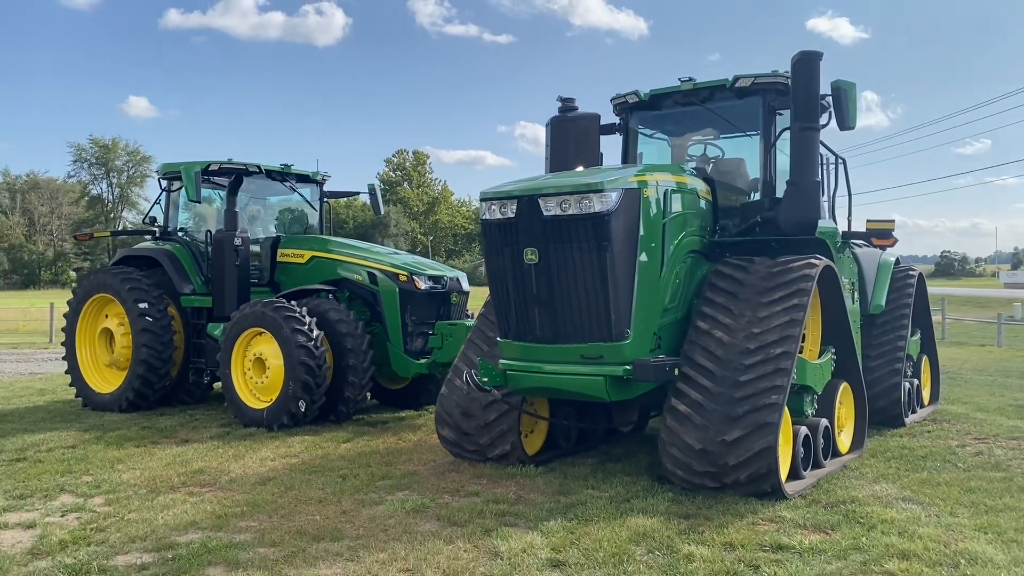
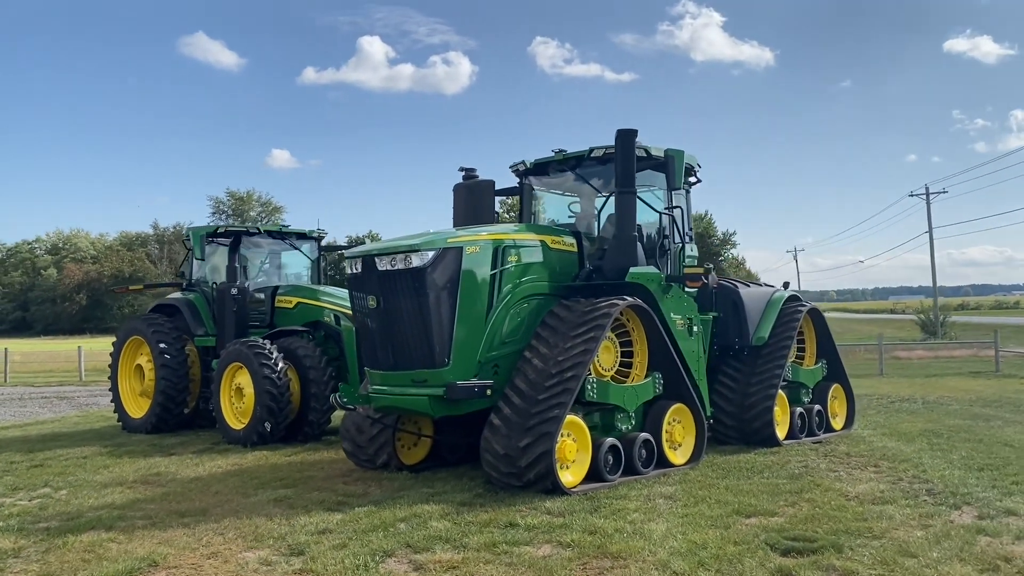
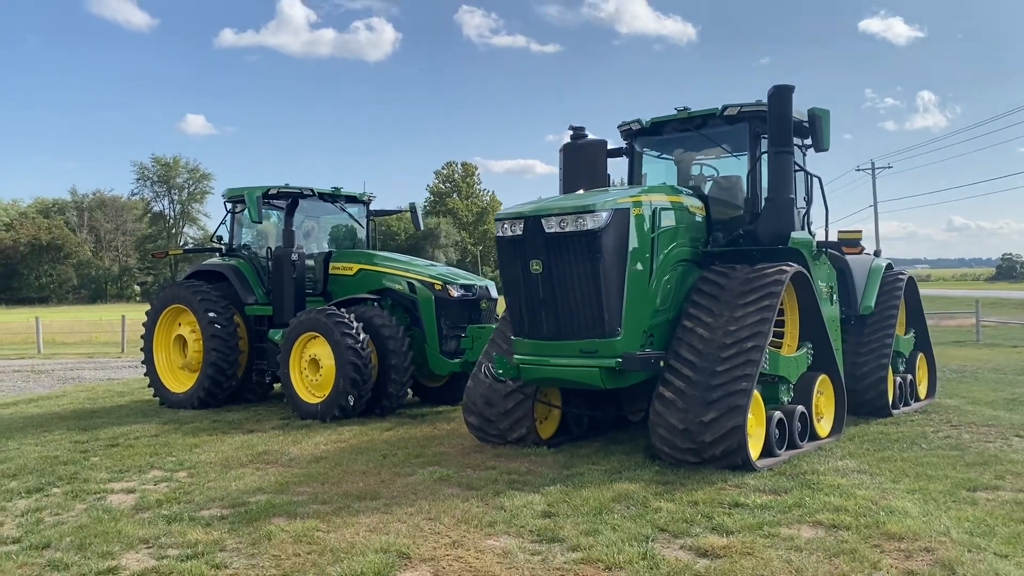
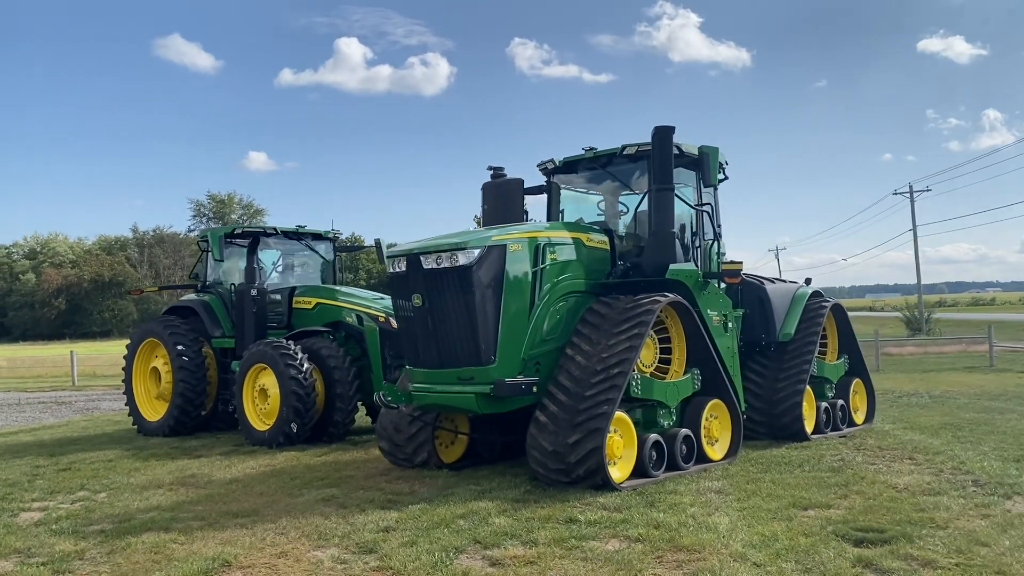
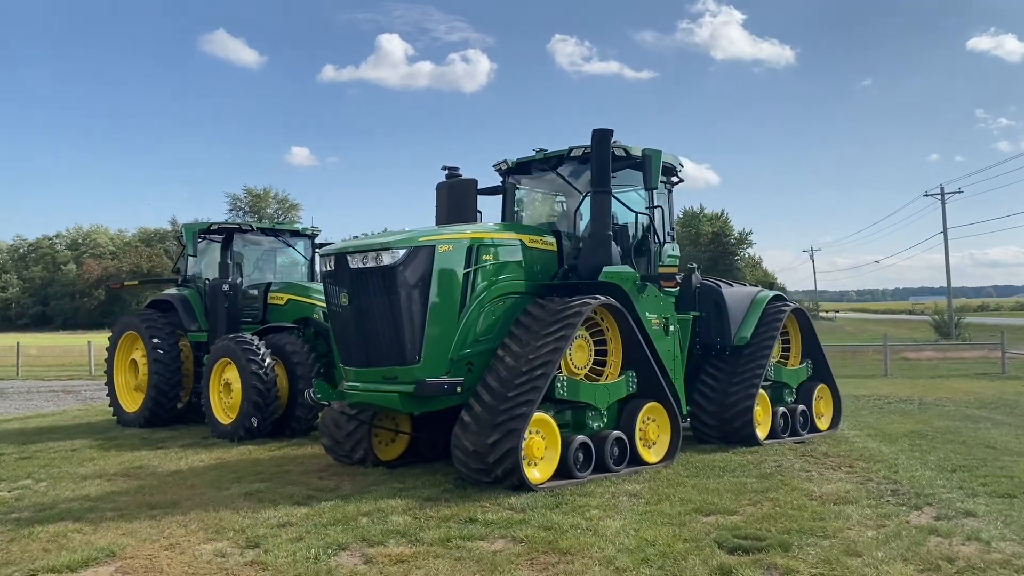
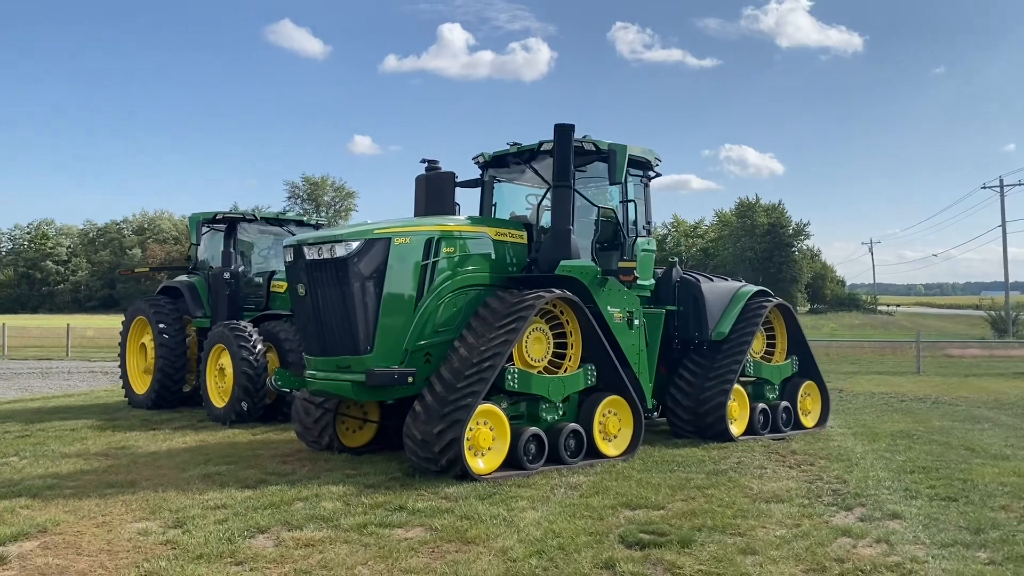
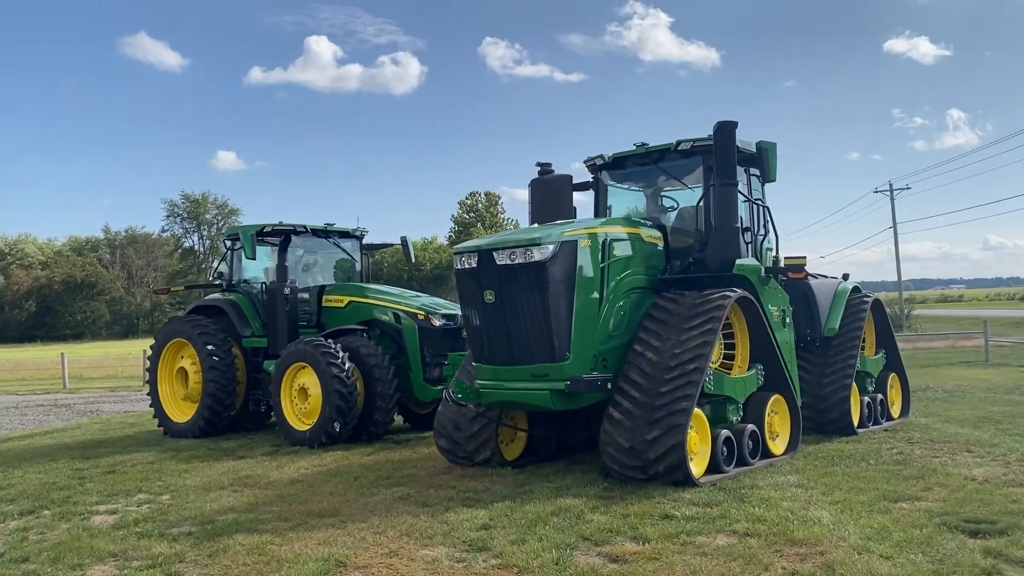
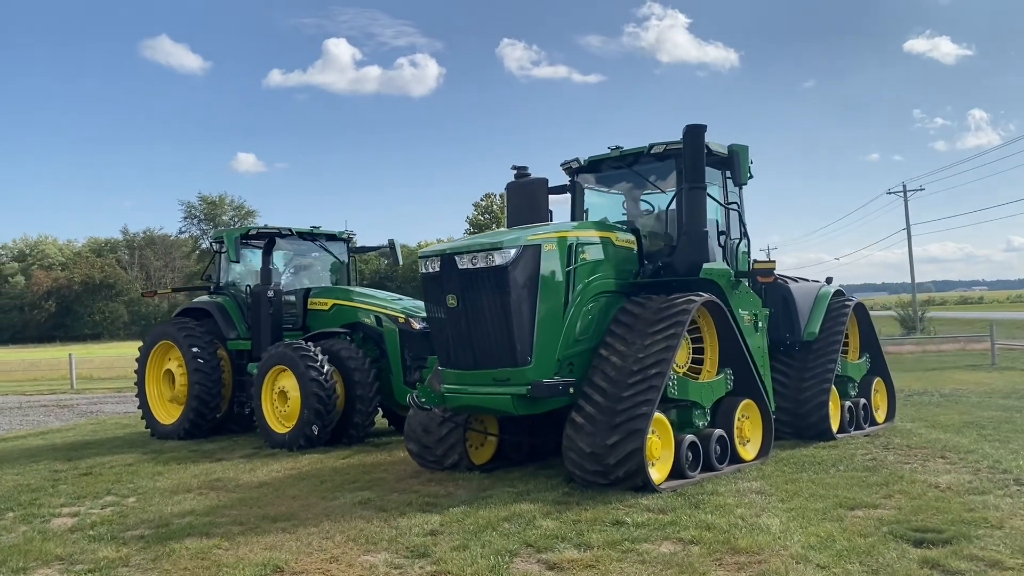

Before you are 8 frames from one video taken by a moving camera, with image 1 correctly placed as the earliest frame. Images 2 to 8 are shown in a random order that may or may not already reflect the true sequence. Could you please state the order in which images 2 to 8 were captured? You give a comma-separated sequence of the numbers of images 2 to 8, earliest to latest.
3, 7, 8, 4, 2, 5, 6
